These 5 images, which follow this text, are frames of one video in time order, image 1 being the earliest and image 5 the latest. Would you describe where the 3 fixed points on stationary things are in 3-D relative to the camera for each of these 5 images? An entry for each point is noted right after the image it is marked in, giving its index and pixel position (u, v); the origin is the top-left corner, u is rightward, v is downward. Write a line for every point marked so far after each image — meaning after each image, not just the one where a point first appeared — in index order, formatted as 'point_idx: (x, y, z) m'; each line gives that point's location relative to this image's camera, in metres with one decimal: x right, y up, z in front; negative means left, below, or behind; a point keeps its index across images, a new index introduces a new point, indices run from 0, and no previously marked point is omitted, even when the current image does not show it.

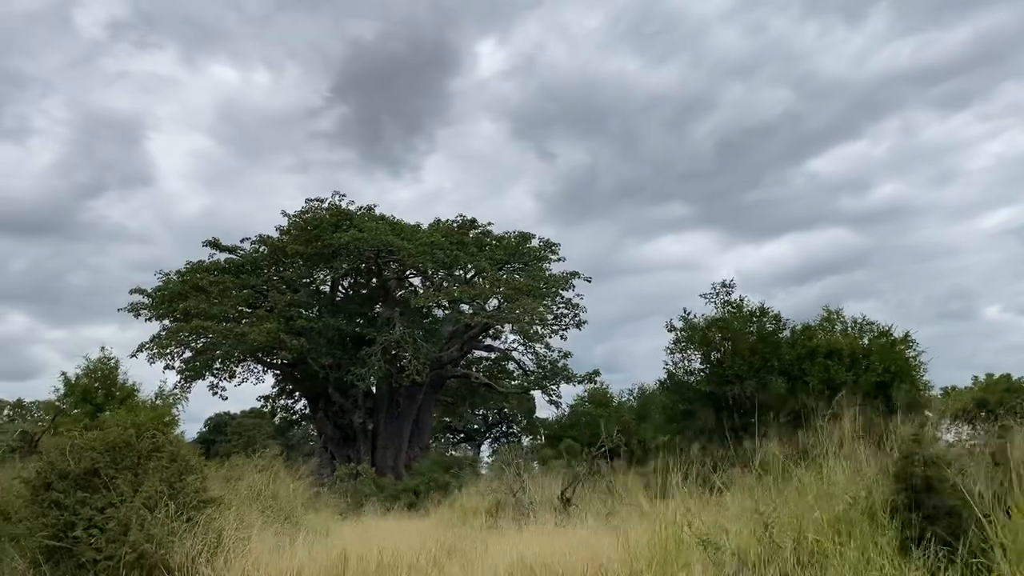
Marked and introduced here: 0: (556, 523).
0: (+0.6, -2.7, +9.7) m
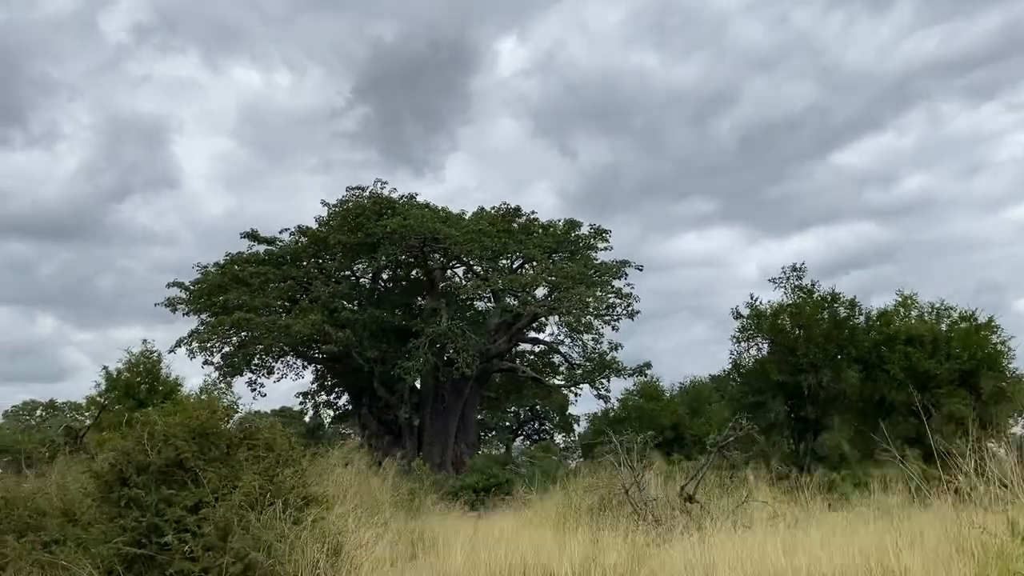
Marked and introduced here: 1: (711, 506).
0: (+1.8, -2.4, +8.5) m
1: (+2.2, -2.3, +9.1) m
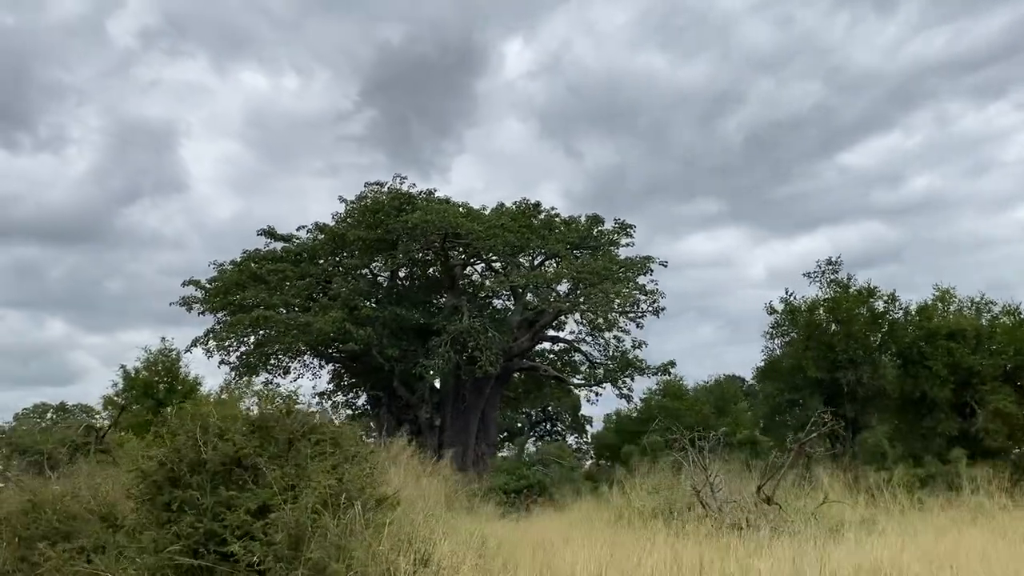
0: (+2.4, -2.2, +7.8) m
1: (+2.8, -2.2, +8.4) m
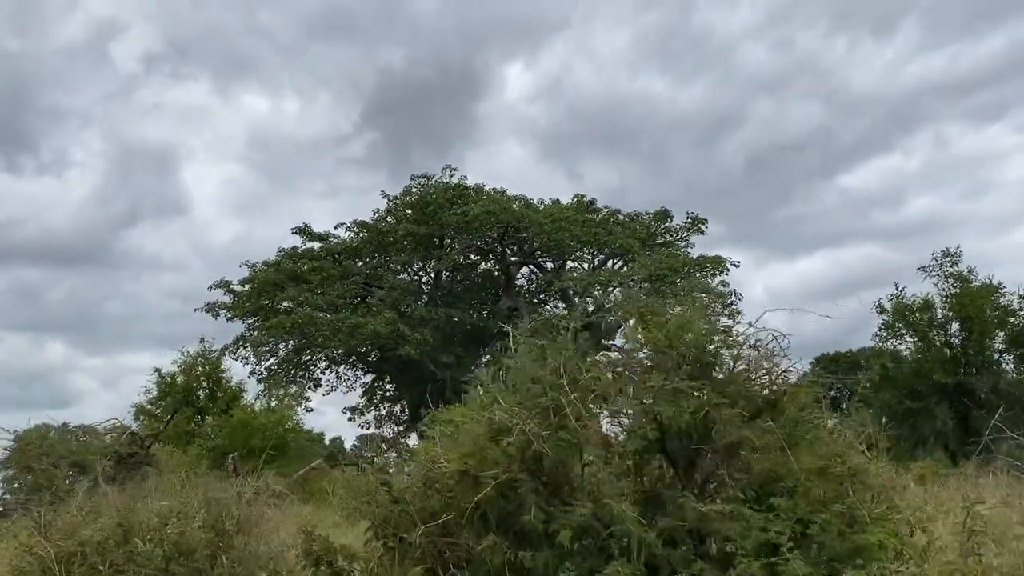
0: (+4.3, -1.7, +5.2) m
1: (+4.7, -1.7, +5.8) m
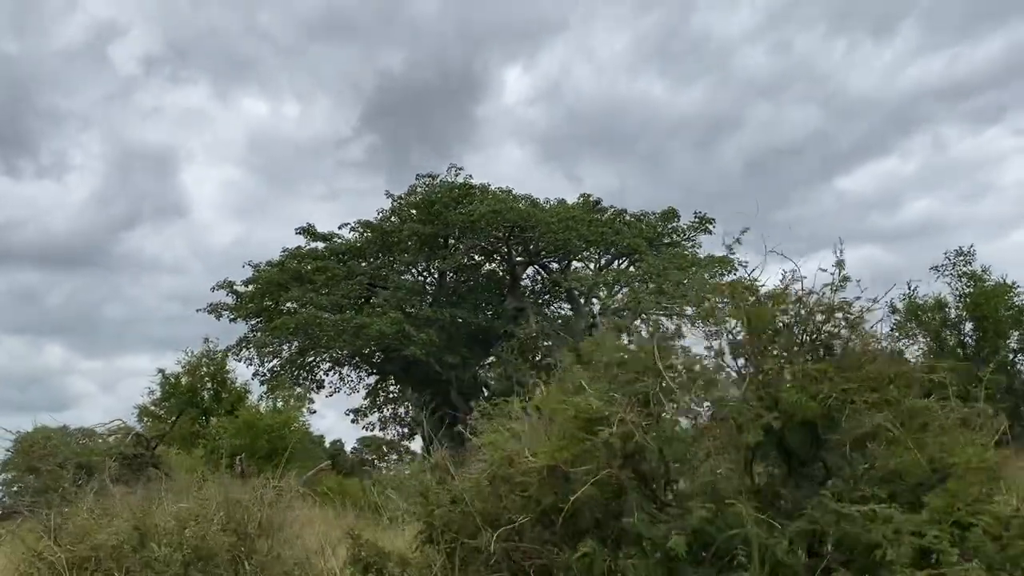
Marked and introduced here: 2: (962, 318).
0: (+4.5, -1.6, +5.0) m
1: (+4.9, -1.6, +5.6) m
2: (+10.3, -0.7, +19.4) m
